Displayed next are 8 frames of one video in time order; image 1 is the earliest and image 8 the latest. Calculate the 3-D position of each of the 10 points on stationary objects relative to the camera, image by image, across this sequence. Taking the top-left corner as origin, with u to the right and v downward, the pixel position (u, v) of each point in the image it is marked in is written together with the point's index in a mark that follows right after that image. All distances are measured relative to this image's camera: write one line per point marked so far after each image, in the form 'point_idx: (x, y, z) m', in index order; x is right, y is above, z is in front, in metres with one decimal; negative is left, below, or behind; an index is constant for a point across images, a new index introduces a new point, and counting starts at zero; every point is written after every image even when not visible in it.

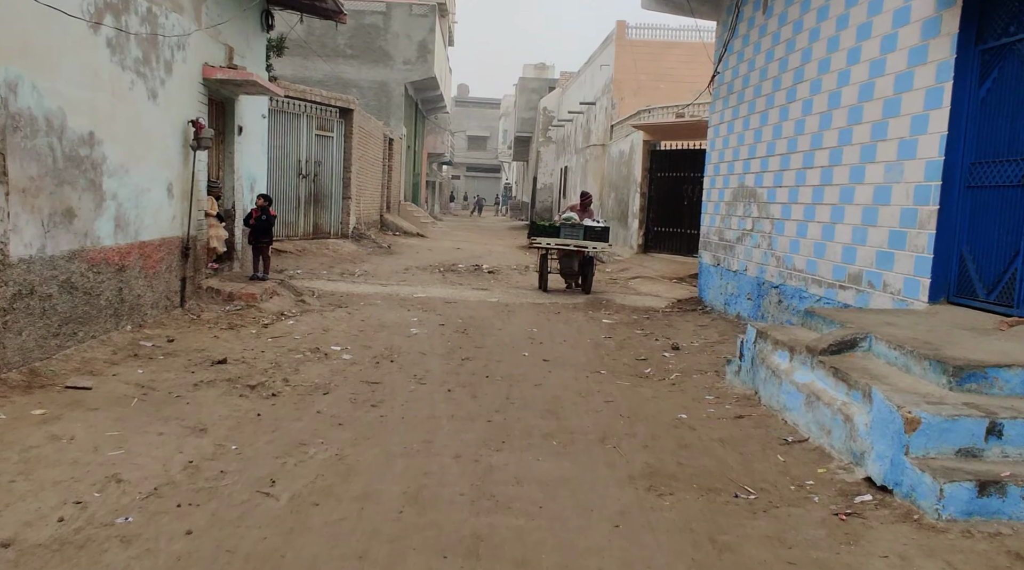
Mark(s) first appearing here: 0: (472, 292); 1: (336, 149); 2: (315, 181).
0: (-0.6, -0.1, +13.1) m
1: (-3.8, +2.9, +19.4) m
2: (-4.2, +2.2, +18.8) m
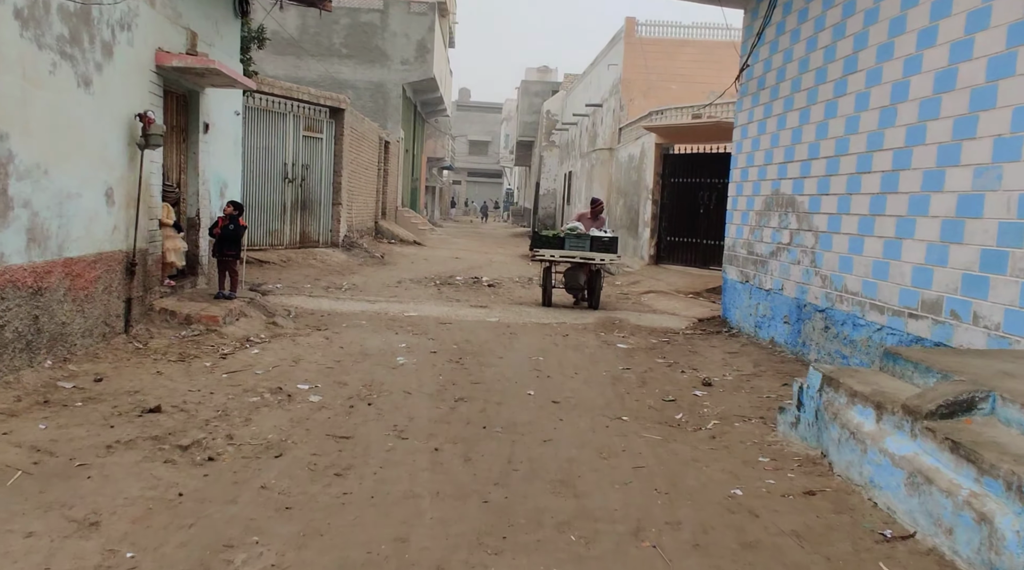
0: (-0.6, -0.3, +11.7) m
1: (-3.8, +2.7, +18.0) m
2: (-4.1, +1.9, +17.5) m
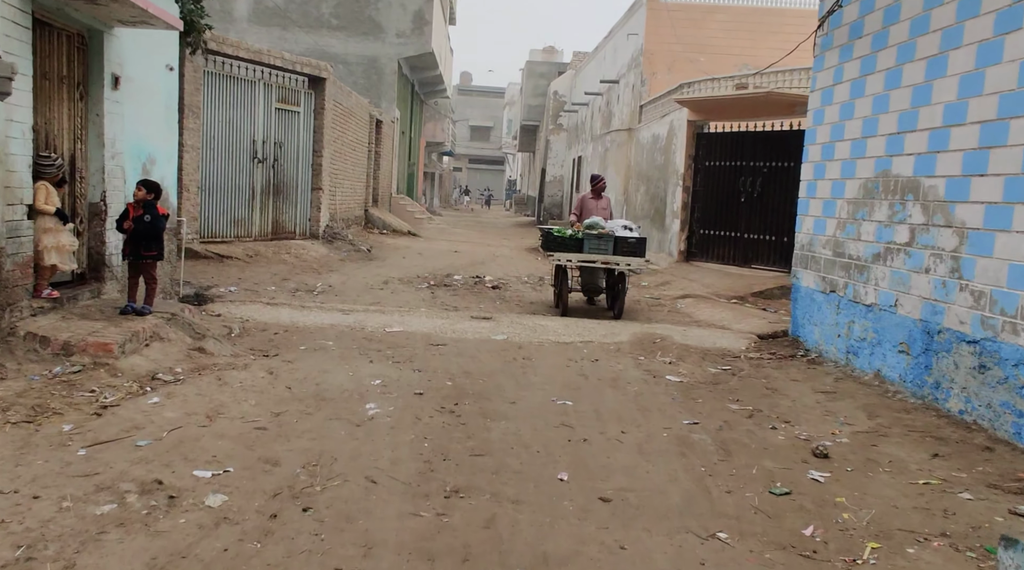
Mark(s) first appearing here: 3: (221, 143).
0: (-0.4, -0.4, +9.2) m
1: (-3.6, +2.7, +15.5) m
2: (-4.0, +1.9, +15.0) m
3: (-4.5, +2.2, +13.8) m
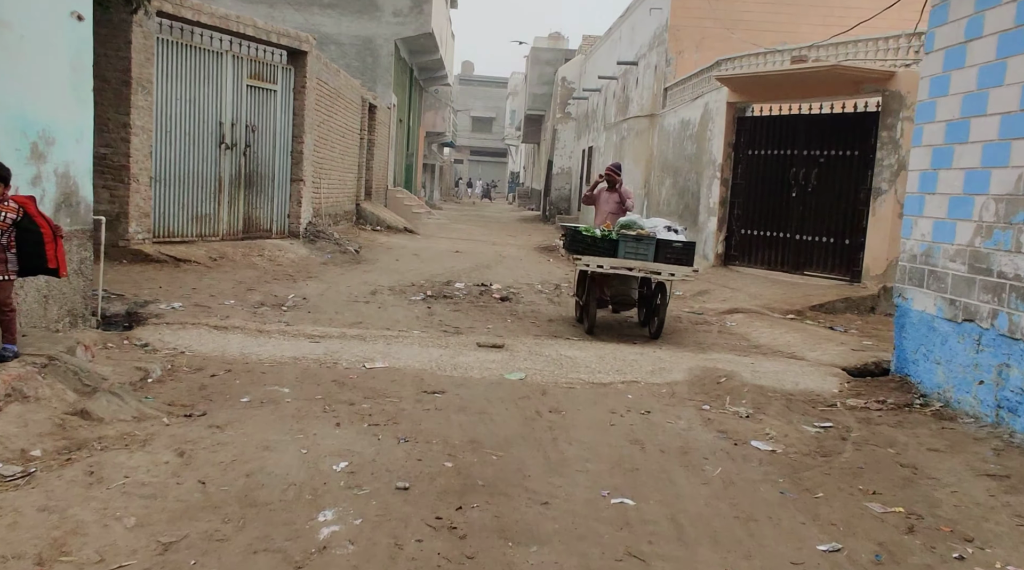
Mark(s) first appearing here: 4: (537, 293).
0: (-0.3, -0.6, +7.1) m
1: (-3.5, +2.6, +13.4) m
2: (-3.8, +1.8, +12.8) m
3: (-4.3, +2.1, +11.7) m
4: (+0.3, -0.1, +11.3) m
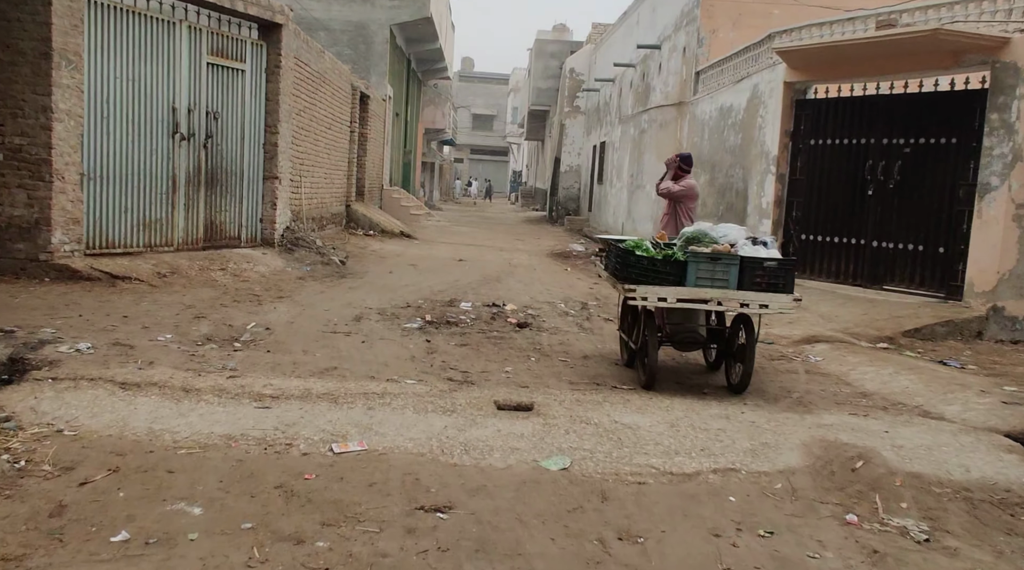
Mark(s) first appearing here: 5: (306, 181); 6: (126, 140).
0: (-0.1, -0.8, +5.0) m
1: (-3.3, +2.4, +11.2) m
2: (-3.6, +1.6, +10.7) m
3: (-4.1, +1.9, +9.5) m
4: (+0.5, -0.3, +9.2) m
5: (-3.1, +1.6, +13.4) m
6: (-4.1, +1.6, +9.6) m
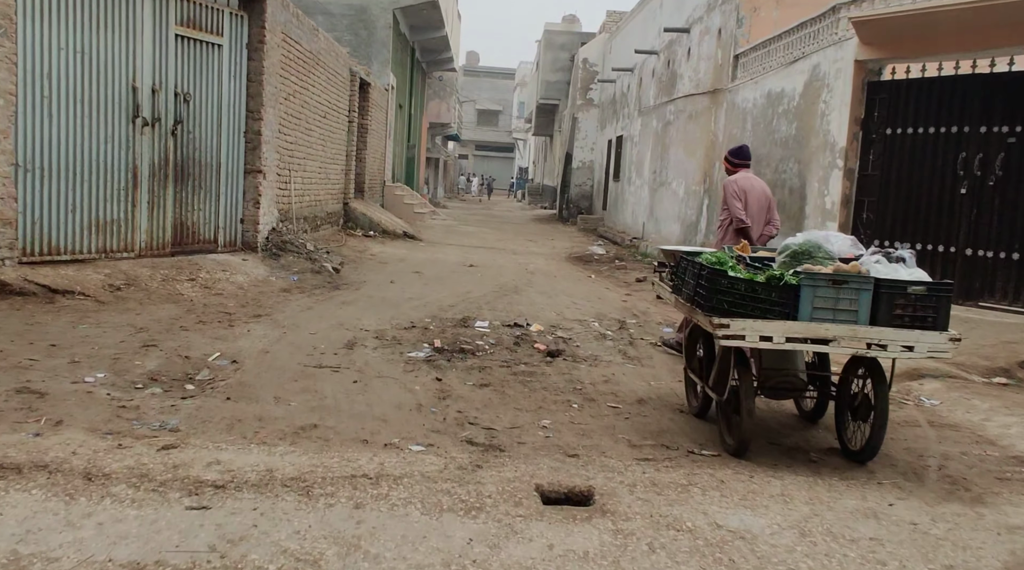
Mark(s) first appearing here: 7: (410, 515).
0: (+0.1, -0.9, +3.3) m
1: (-3.0, +2.3, +9.6) m
2: (-3.4, +1.5, +9.0) m
3: (-3.9, +1.7, +7.9) m
4: (+0.7, -0.5, +7.5) m
5: (-2.8, +1.4, +11.8) m
6: (-3.9, +1.4, +7.9) m
7: (-0.4, -0.9, +3.4) m
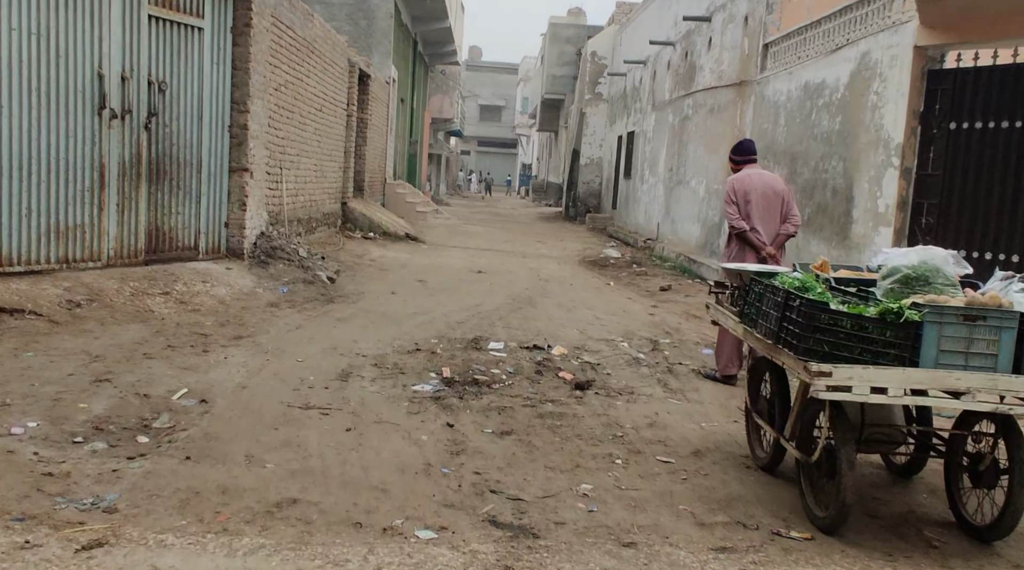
0: (+0.3, -1.1, +2.3) m
1: (-2.9, +2.2, +8.6) m
2: (-3.3, +1.4, +8.0) m
3: (-3.7, +1.6, +6.9) m
4: (+0.9, -0.6, +6.5) m
5: (-2.7, +1.3, +10.8) m
6: (-3.7, +1.3, +6.9) m
7: (-0.2, -1.0, +2.4) m
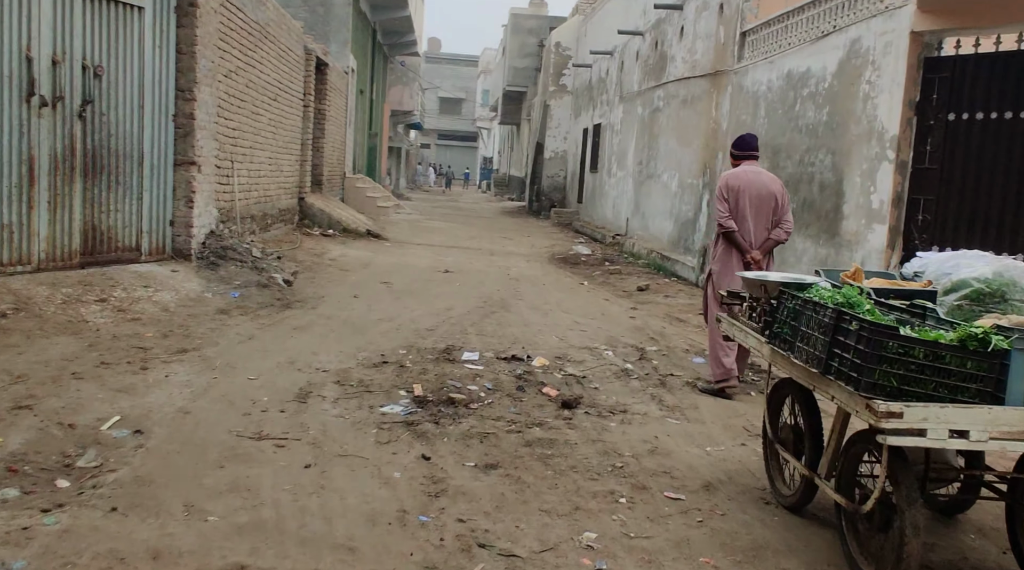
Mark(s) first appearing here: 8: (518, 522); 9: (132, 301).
0: (+0.3, -1.1, +1.7) m
1: (-3.1, +2.1, +7.8) m
2: (-3.5, +1.3, +7.2) m
3: (-3.9, +1.6, +6.1) m
4: (+0.7, -0.6, +5.9) m
5: (-3.0, +1.3, +10.0) m
6: (-3.9, +1.3, +6.1) m
7: (-0.2, -1.1, +1.8) m
8: (0.0, -0.9, +3.5) m
9: (-2.9, -0.1, +6.9) m
